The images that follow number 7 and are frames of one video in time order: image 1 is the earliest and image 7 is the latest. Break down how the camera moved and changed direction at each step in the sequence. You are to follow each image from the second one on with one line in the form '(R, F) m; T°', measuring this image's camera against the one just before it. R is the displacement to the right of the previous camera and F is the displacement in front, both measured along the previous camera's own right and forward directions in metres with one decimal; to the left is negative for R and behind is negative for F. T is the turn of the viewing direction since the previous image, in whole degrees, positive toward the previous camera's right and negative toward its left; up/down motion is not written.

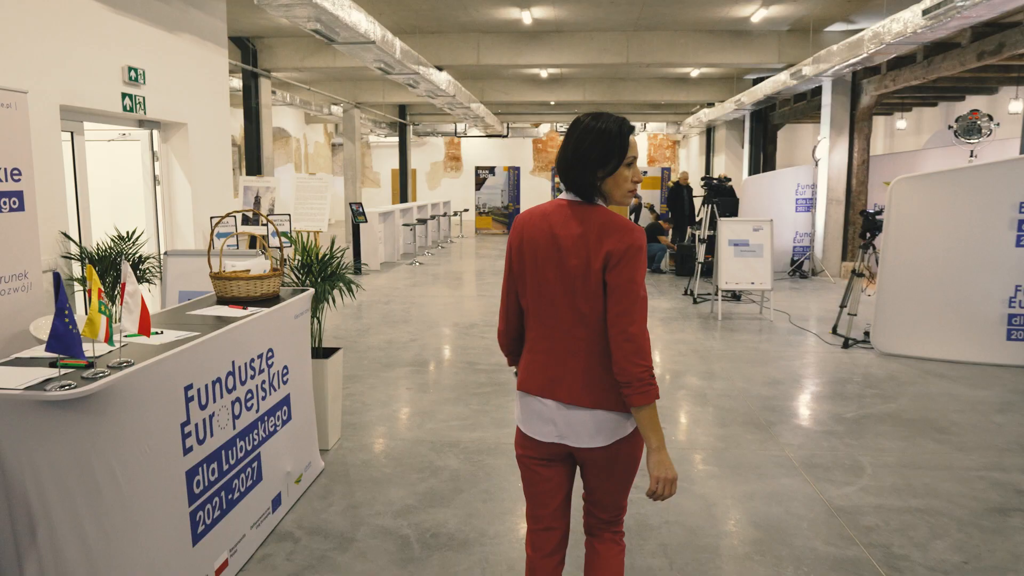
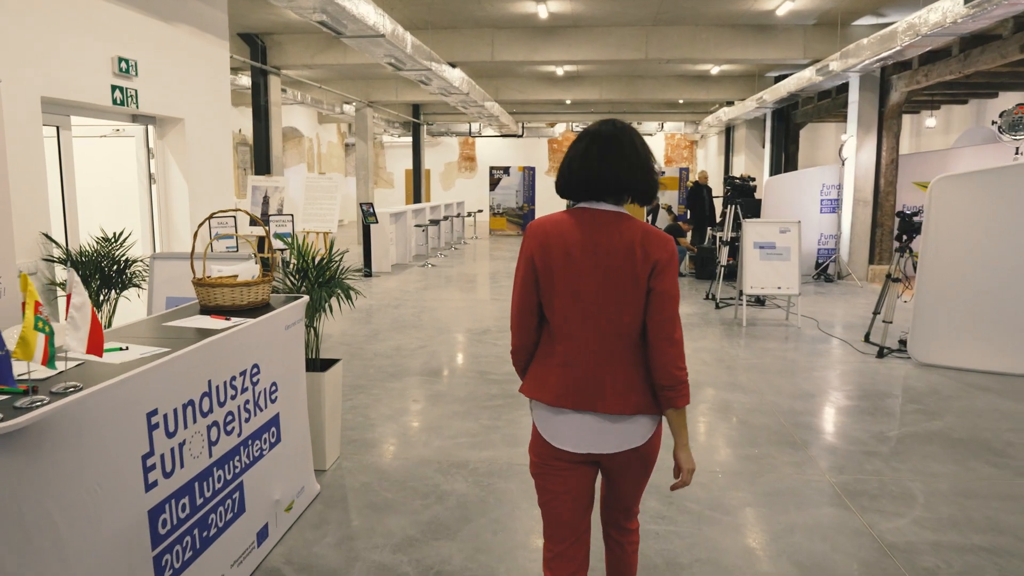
(0.0, +0.3) m; -1°
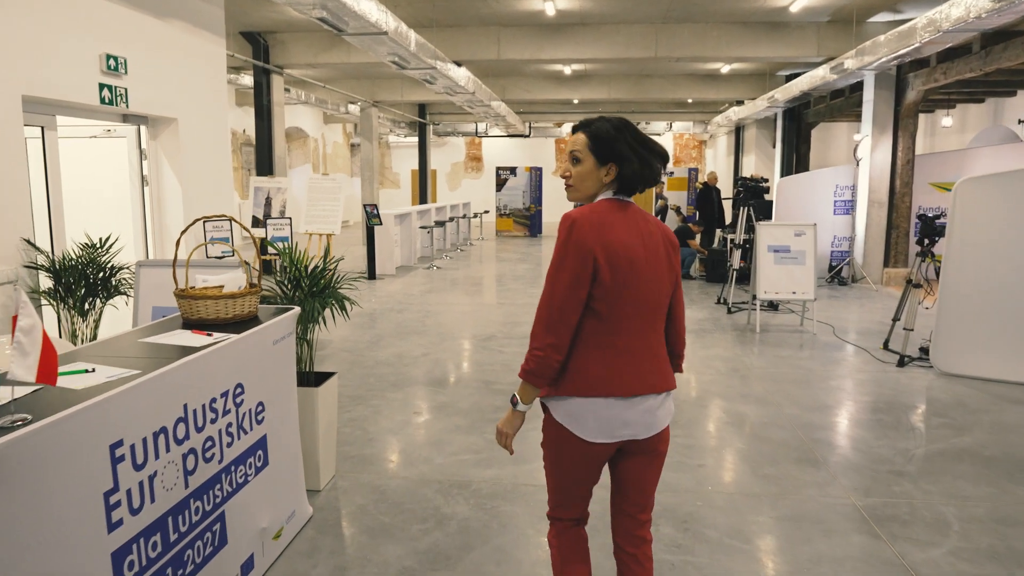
(0.0, +0.2) m; -1°
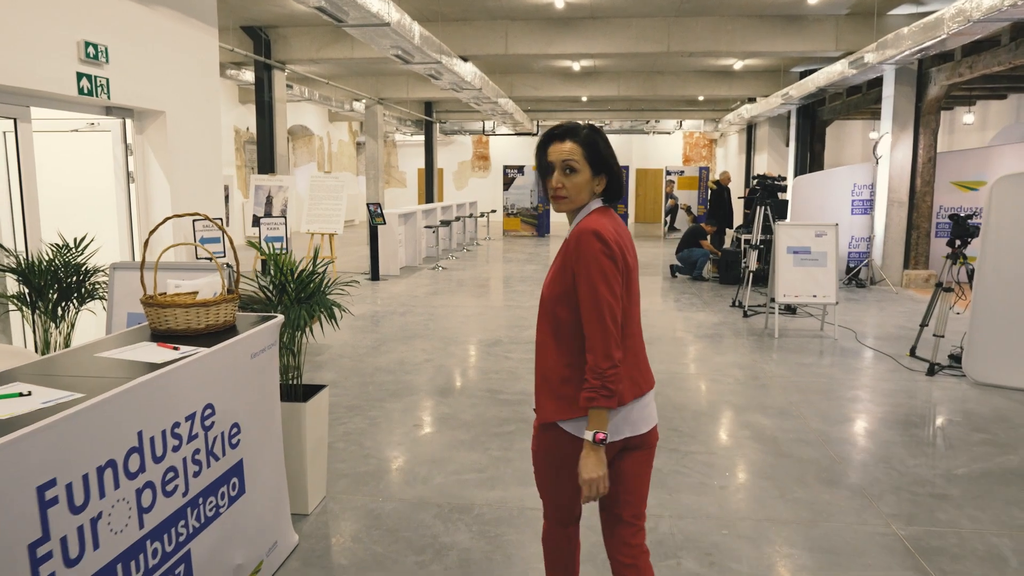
(0.0, +0.3) m; -1°
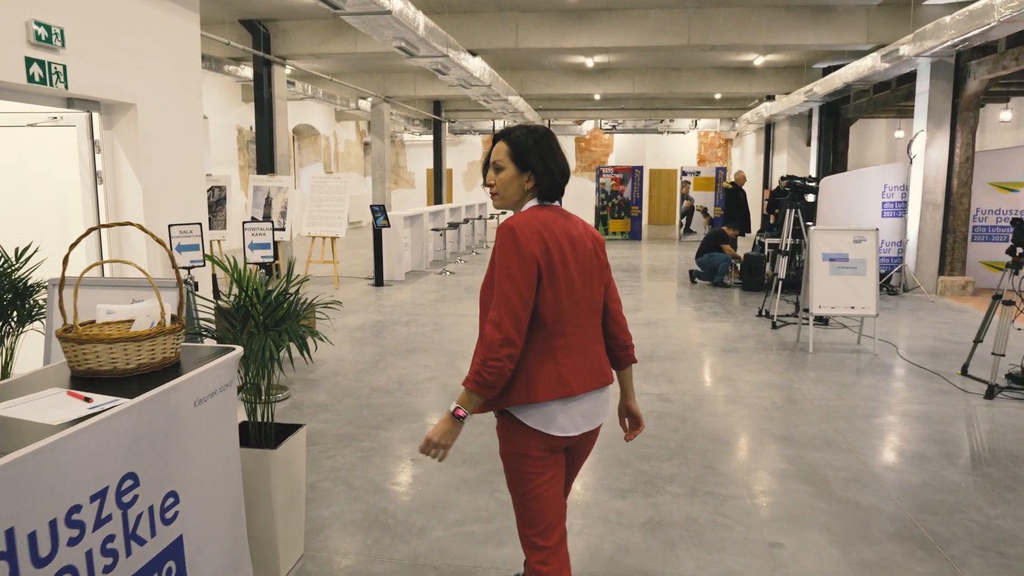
(0.0, +0.5) m; -1°
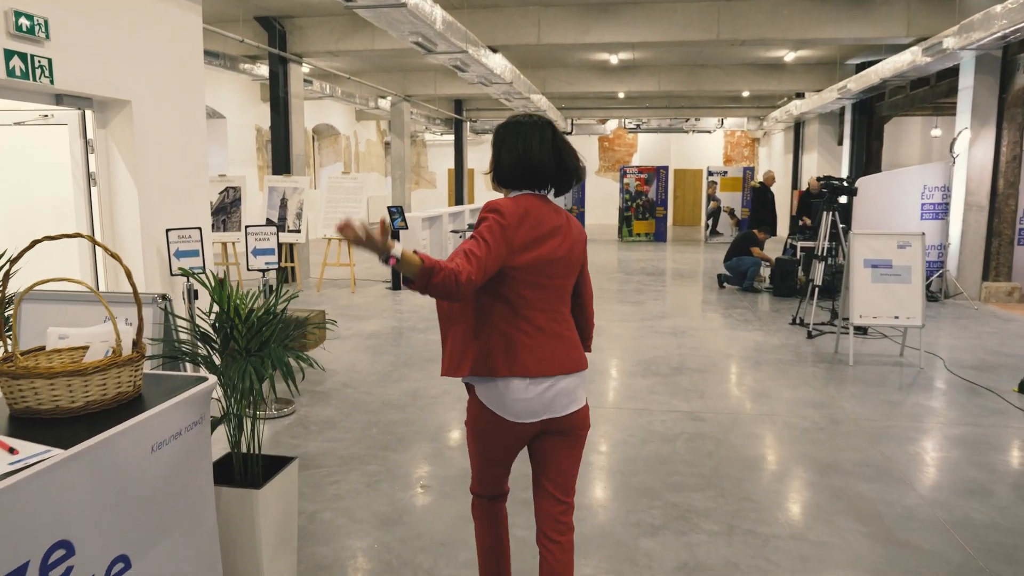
(0.0, +0.3) m; -2°
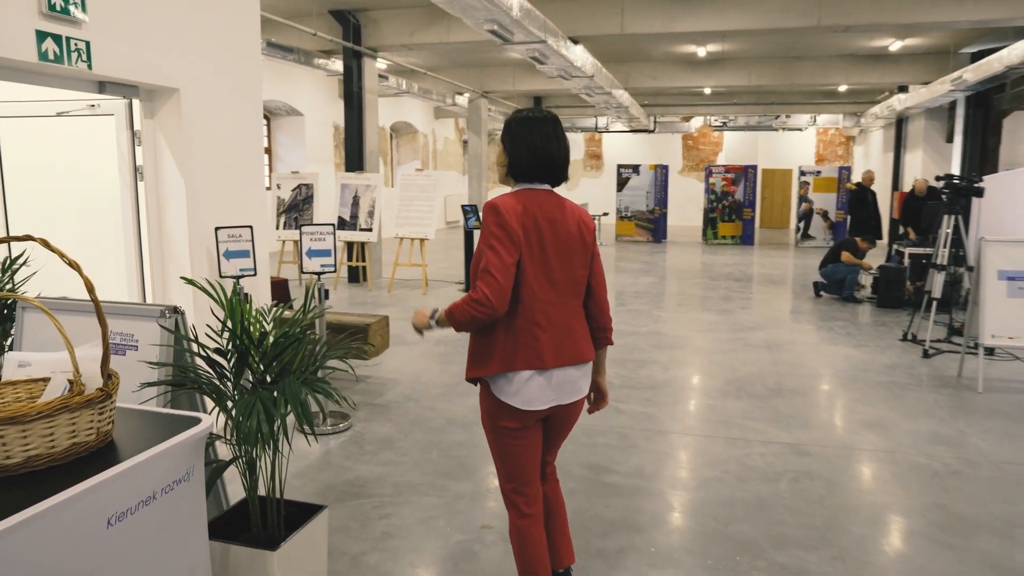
(0.0, +0.5) m; -6°
